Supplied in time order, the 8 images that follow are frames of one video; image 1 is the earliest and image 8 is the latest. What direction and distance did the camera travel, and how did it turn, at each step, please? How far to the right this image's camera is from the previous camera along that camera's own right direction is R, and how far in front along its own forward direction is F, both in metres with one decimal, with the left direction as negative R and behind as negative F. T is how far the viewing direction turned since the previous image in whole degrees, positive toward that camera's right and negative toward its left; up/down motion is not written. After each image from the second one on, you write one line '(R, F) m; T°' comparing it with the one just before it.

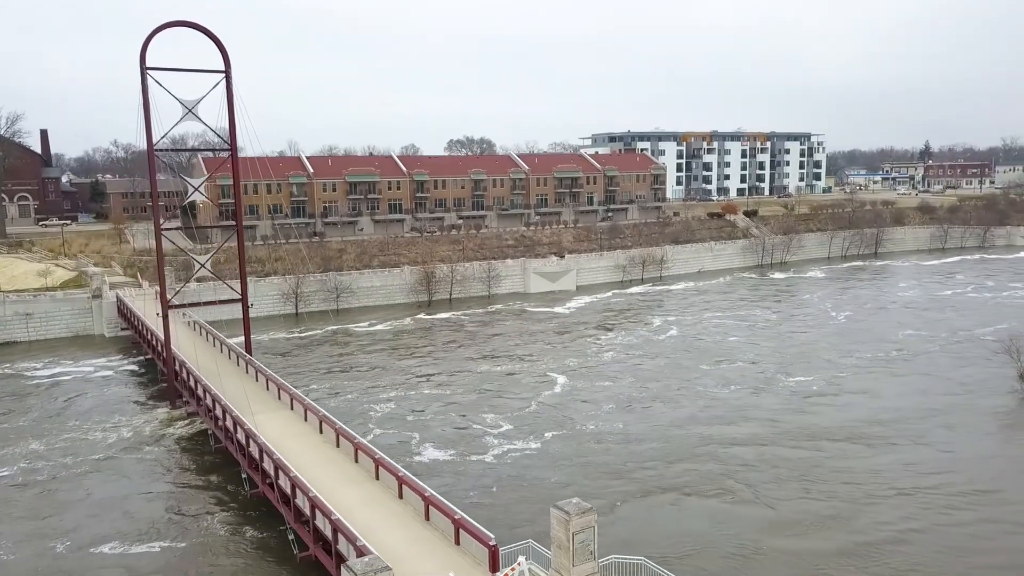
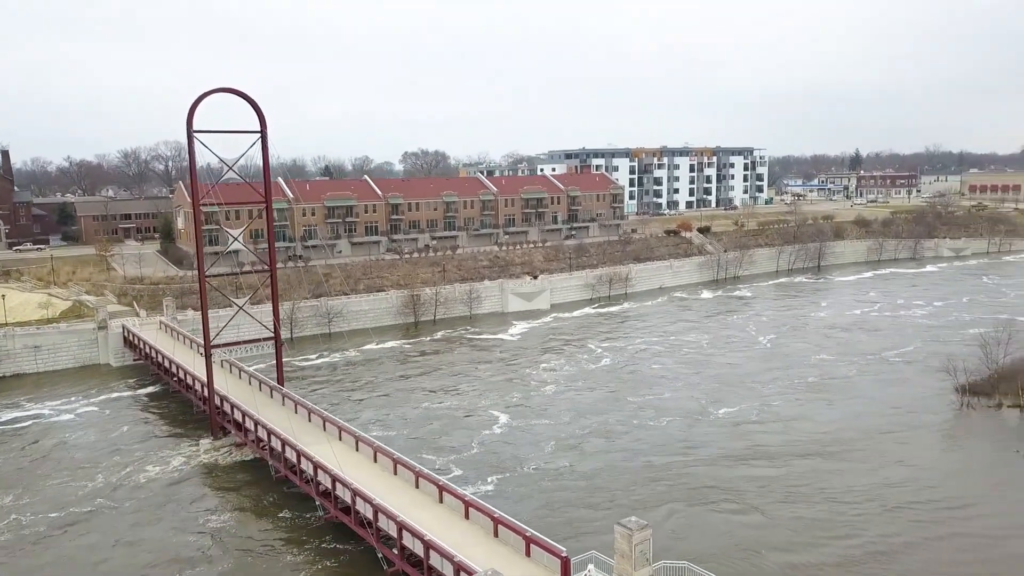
(-1.9, -2.4) m; +4°
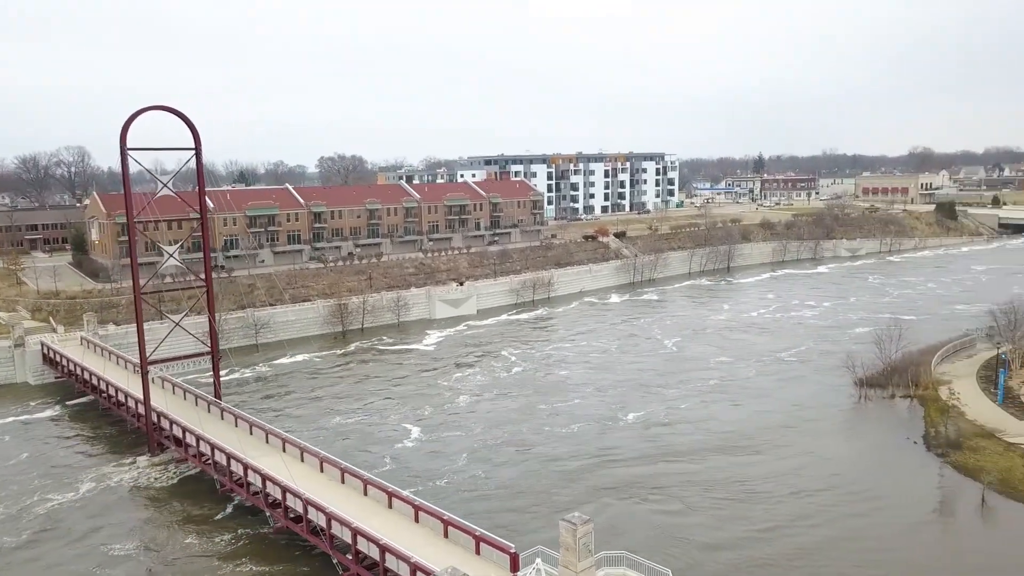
(-0.5, -0.9) m; +6°
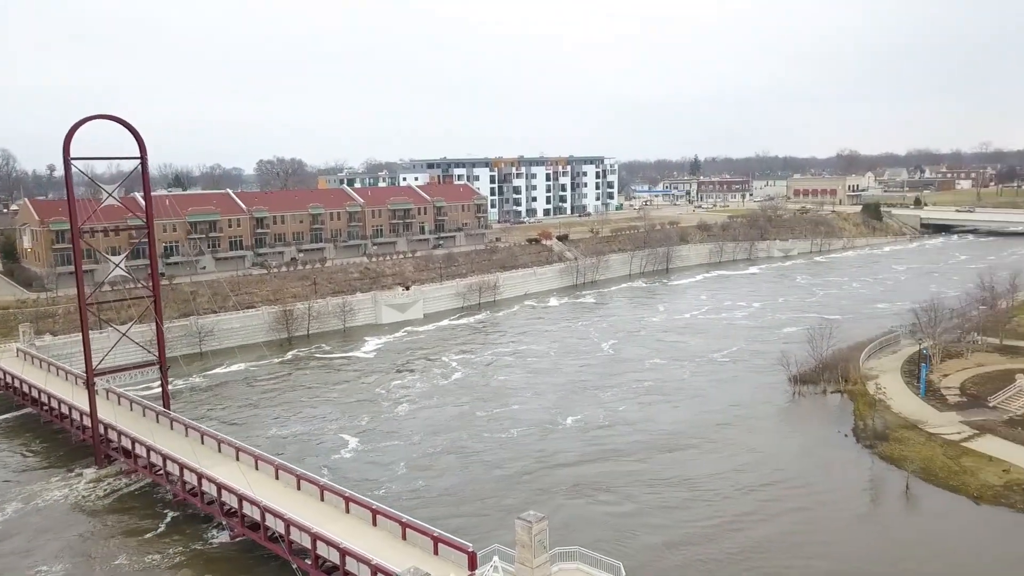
(-0.2, -0.5) m; +4°
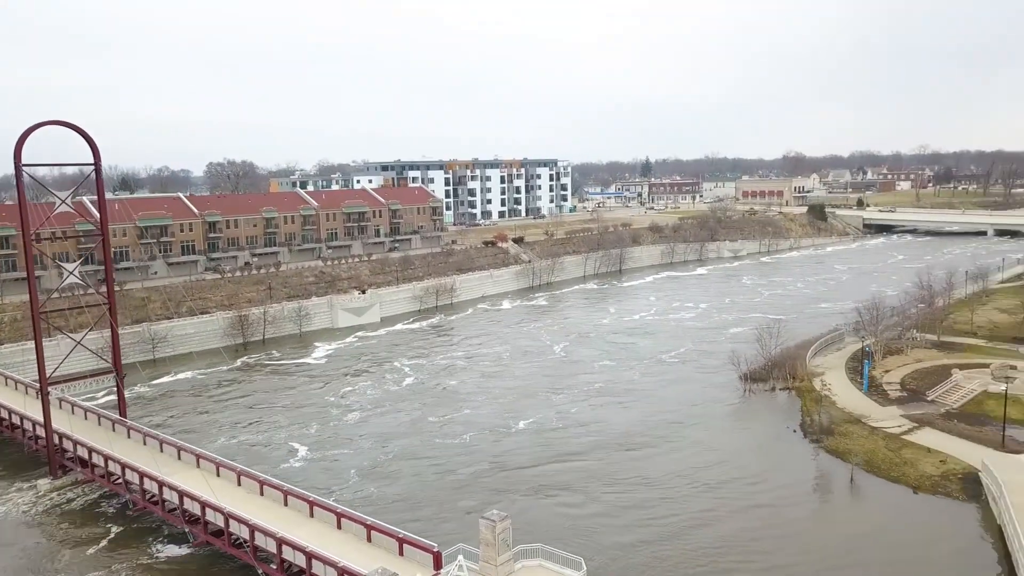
(-0.1, -0.4) m; +3°
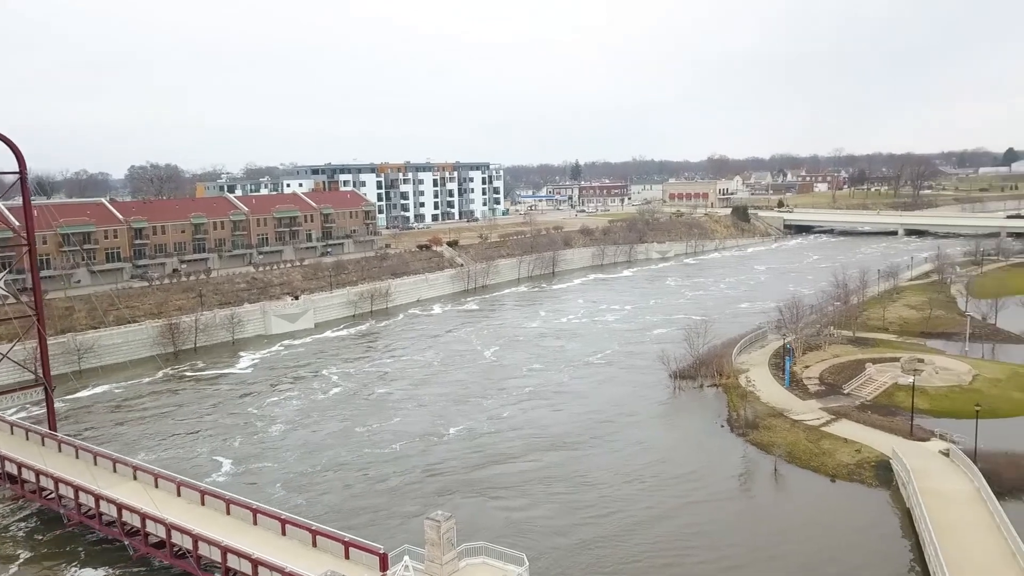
(-0.2, -0.5) m; +5°
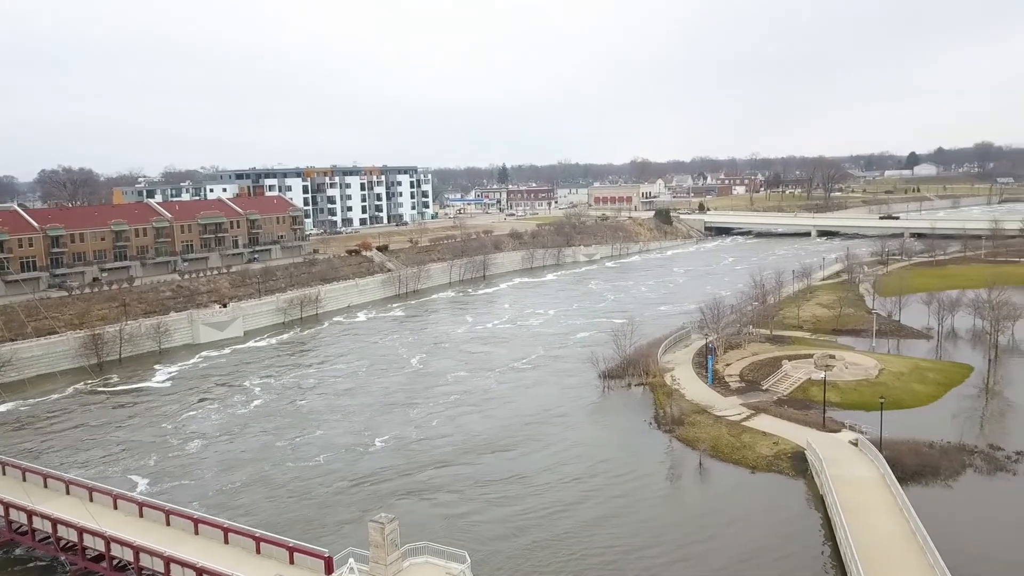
(-0.2, -0.6) m; +5°
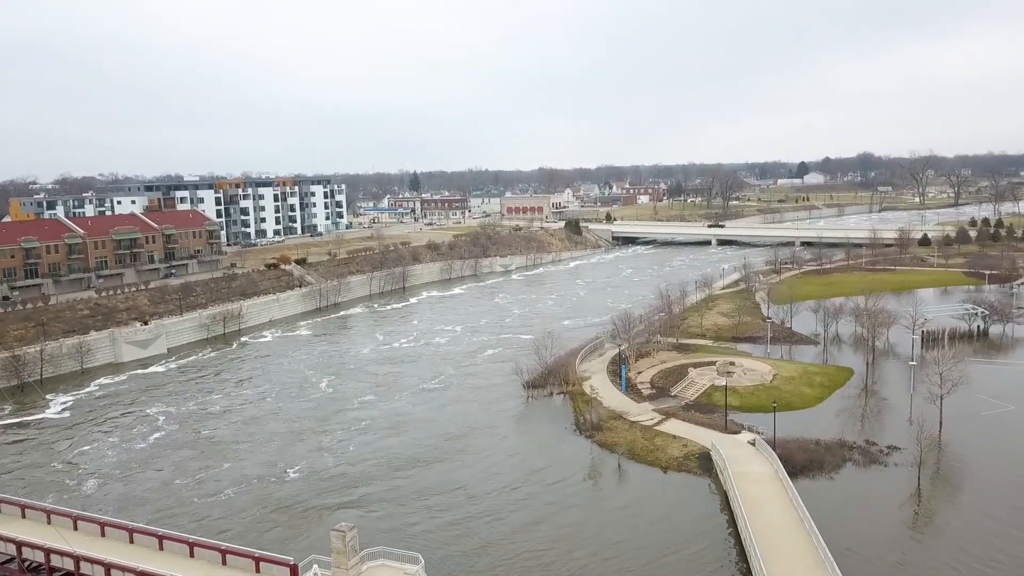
(-0.8, -1.9) m; +7°
